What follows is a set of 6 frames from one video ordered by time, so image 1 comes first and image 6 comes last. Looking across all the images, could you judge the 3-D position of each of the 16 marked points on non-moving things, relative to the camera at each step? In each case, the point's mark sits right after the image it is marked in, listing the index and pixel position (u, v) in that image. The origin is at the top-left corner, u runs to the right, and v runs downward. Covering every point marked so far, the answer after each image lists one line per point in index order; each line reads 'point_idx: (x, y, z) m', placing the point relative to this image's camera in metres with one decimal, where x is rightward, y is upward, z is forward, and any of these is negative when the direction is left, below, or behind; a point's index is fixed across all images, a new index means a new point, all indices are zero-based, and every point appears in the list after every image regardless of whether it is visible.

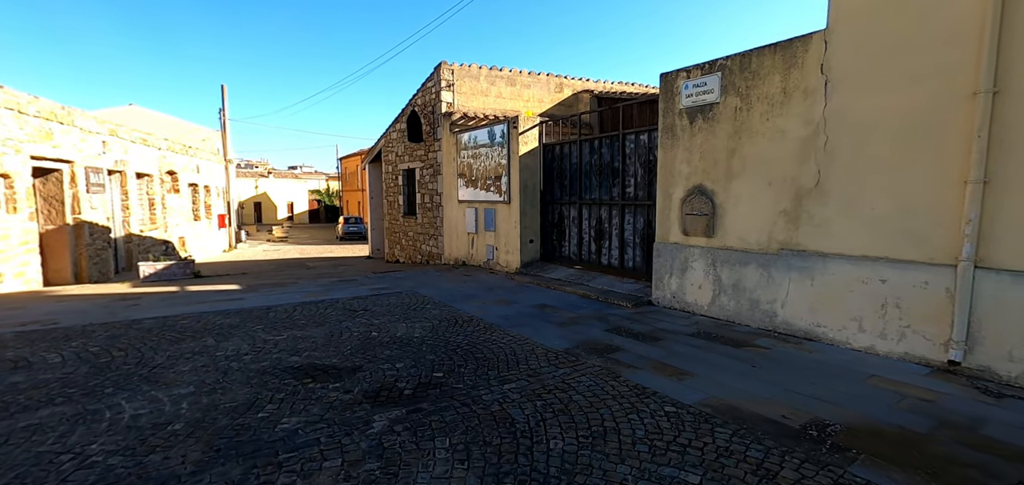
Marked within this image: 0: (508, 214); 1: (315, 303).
0: (-0.1, +0.5, +9.1) m
1: (-2.8, -0.9, +6.7) m
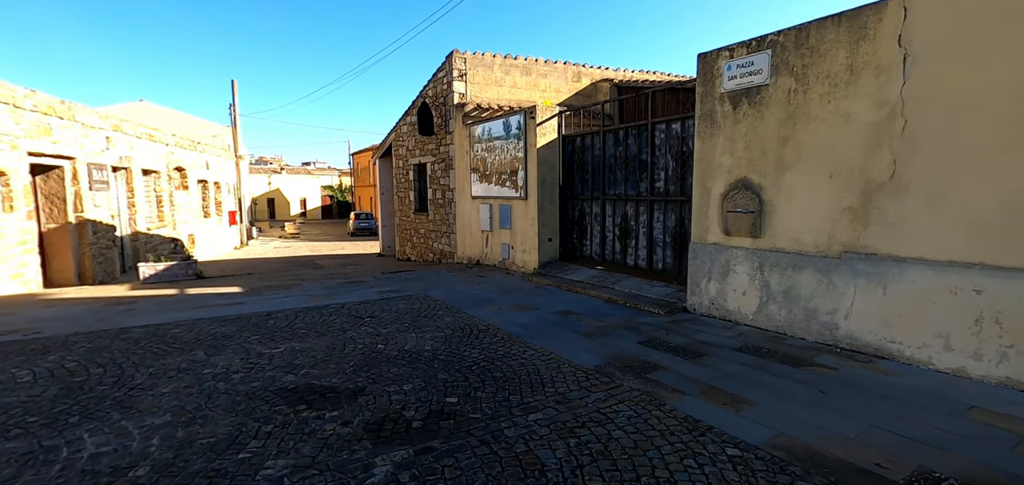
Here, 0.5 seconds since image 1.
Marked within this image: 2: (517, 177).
0: (+0.2, +0.6, +8.6) m
1: (-2.5, -0.9, +6.2) m
2: (+0.1, +1.2, +8.7) m
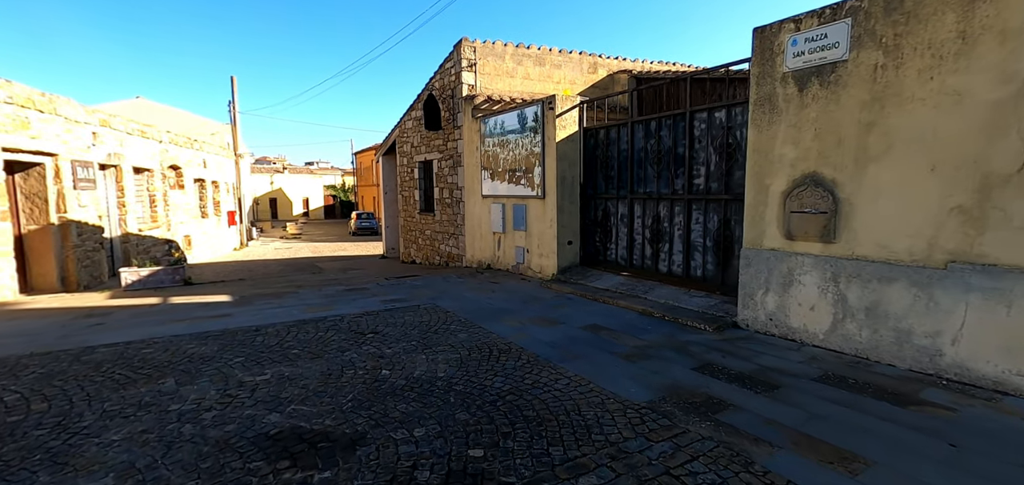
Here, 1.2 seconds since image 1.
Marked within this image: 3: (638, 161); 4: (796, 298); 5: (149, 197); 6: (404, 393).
0: (+0.5, +0.5, +7.8) m
1: (-2.3, -0.9, +5.5) m
2: (+0.4, +1.1, +7.9) m
3: (+1.8, +1.1, +6.7) m
4: (+2.6, -0.5, +4.4) m
5: (-10.5, +1.3, +13.9) m
6: (-0.8, -1.1, +3.5) m
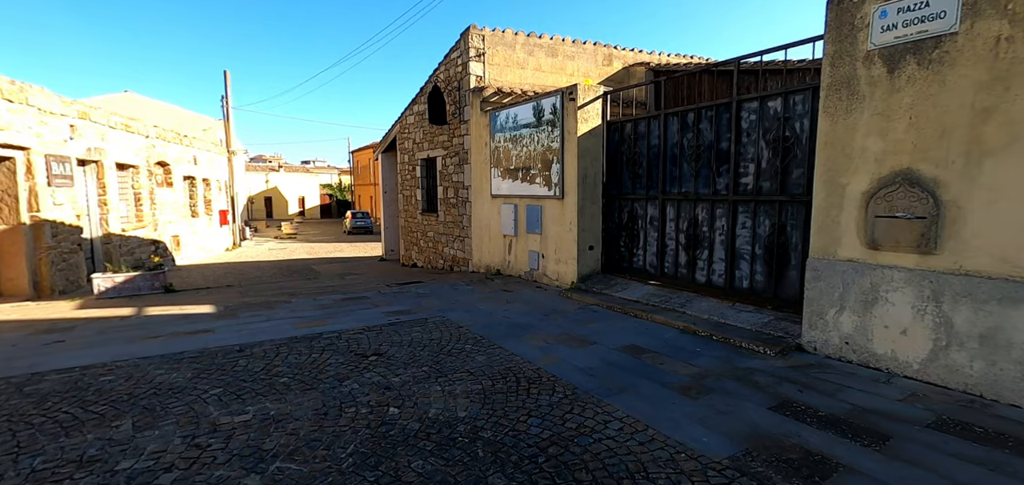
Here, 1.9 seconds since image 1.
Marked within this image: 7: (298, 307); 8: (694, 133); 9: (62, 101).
0: (+0.7, +0.4, +7.1) m
1: (-2.0, -1.0, +4.8) m
2: (+0.6, +1.1, +7.2) m
3: (+2.0, +1.1, +6.0) m
4: (+2.8, -0.6, +3.7) m
5: (-10.3, +1.3, +13.1) m
6: (-0.5, -1.2, +2.8) m
7: (-2.8, -0.8, +6.3) m
8: (+2.2, +1.3, +5.7) m
9: (-9.2, +2.9, +9.8) m
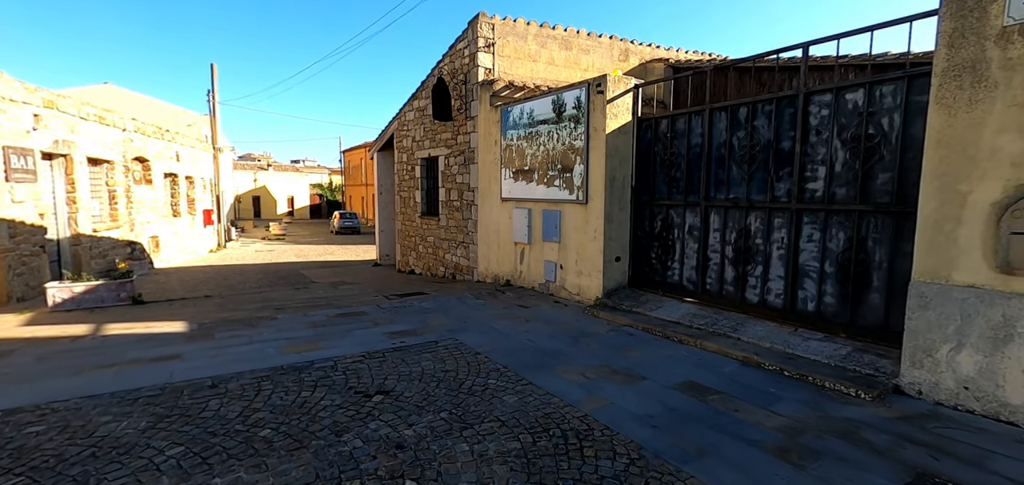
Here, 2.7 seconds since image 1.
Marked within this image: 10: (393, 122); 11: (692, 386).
0: (+1.0, +0.3, +6.3) m
1: (-1.8, -1.1, +3.9) m
2: (+0.8, +0.9, +6.4) m
3: (+2.2, +0.9, +5.2) m
4: (+3.1, -0.7, +3.0) m
5: (-10.2, +1.3, +12.1) m
6: (-0.2, -1.3, +2.0) m
7: (-2.6, -0.9, +5.4) m
8: (+2.4, +1.2, +4.9) m
9: (-9.0, +2.9, +8.9) m
10: (-3.0, +3.0, +12.1) m
11: (+1.4, -1.1, +3.7) m
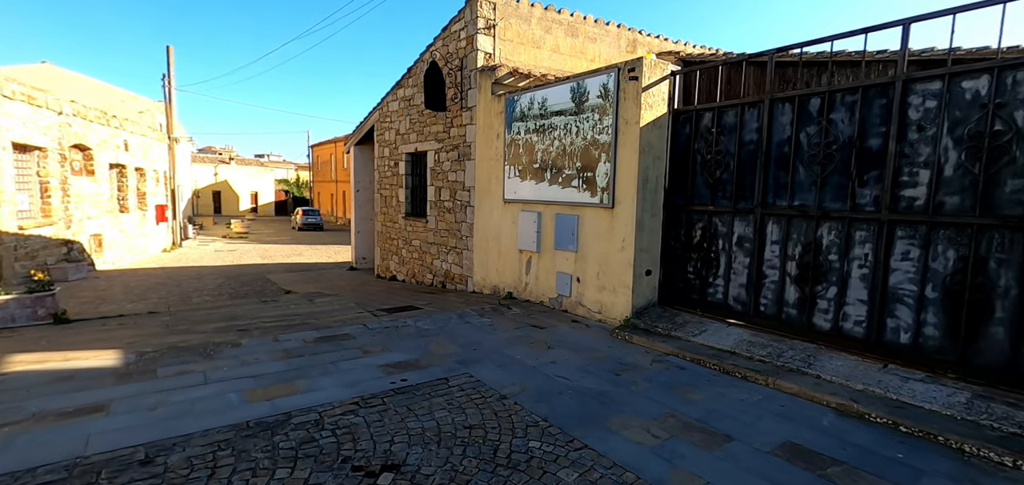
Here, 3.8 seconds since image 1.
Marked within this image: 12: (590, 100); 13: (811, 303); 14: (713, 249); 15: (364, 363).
0: (+1.1, +0.2, +5.5) m
1: (-1.5, -1.1, +2.9) m
2: (+1.0, +0.8, +5.5) m
3: (+2.5, +0.8, +4.5) m
4: (+3.5, -0.9, +2.2) m
5: (-10.4, +1.3, +10.5) m
6: (+0.2, -1.4, +1.0) m
7: (-2.4, -1.0, +4.3) m
8: (+2.7, +1.0, +4.2) m
9: (-9.0, +2.9, +7.4) m
10: (-3.1, +3.0, +10.9) m
11: (+1.7, -1.2, +2.8) m
12: (+0.9, +1.7, +5.6) m
13: (+2.7, -0.5, +4.3) m
14: (+2.1, -0.1, +5.0) m
15: (-1.3, -1.1, +4.2) m
